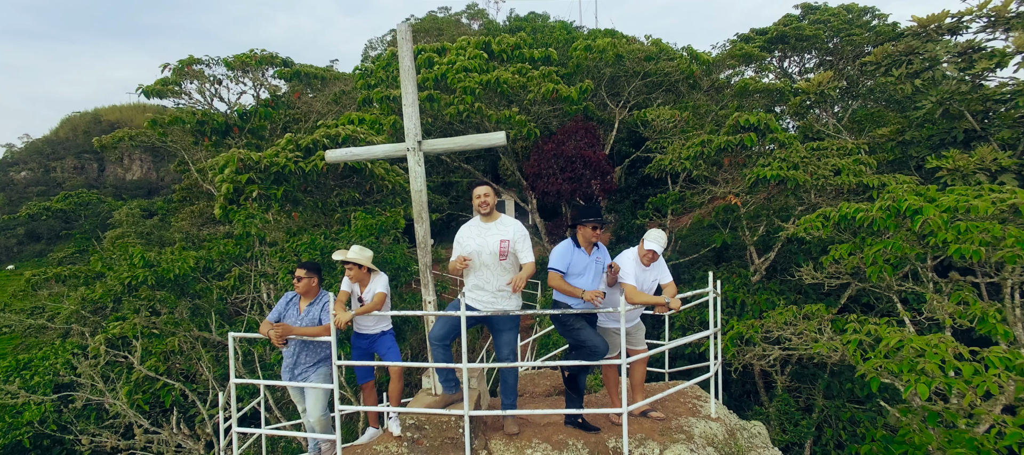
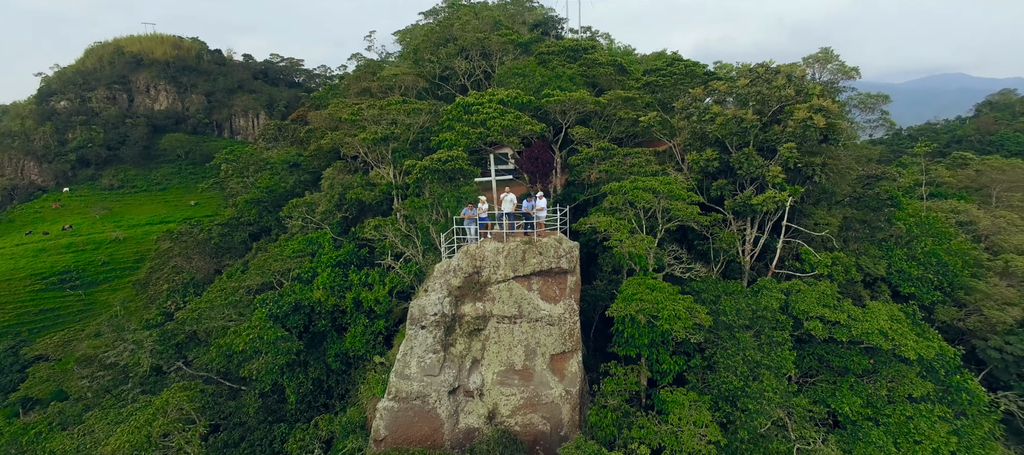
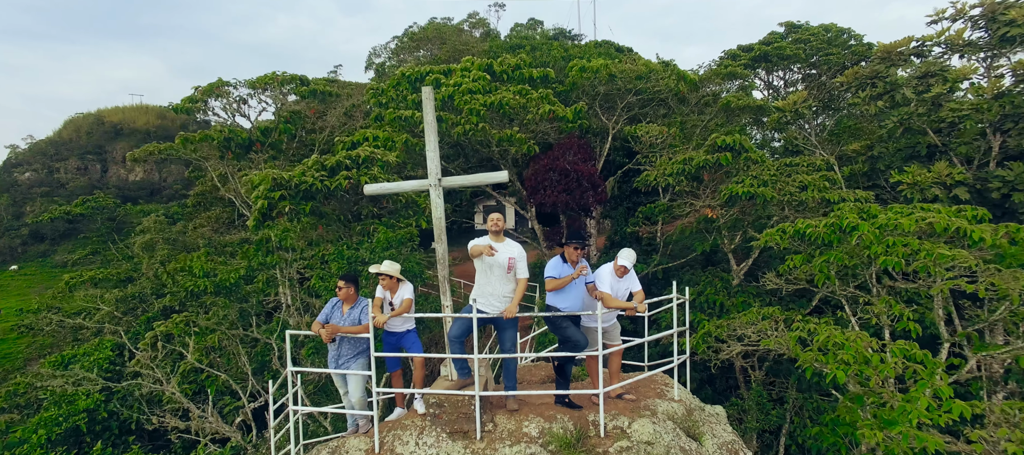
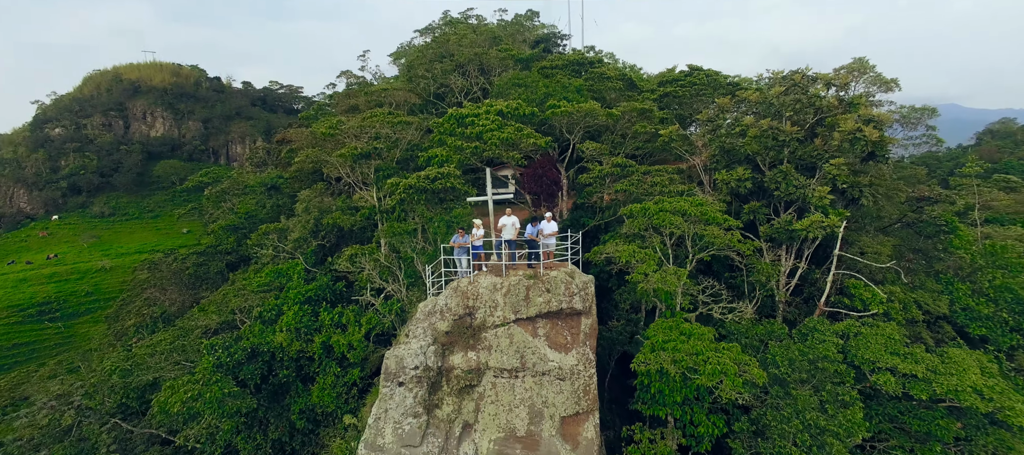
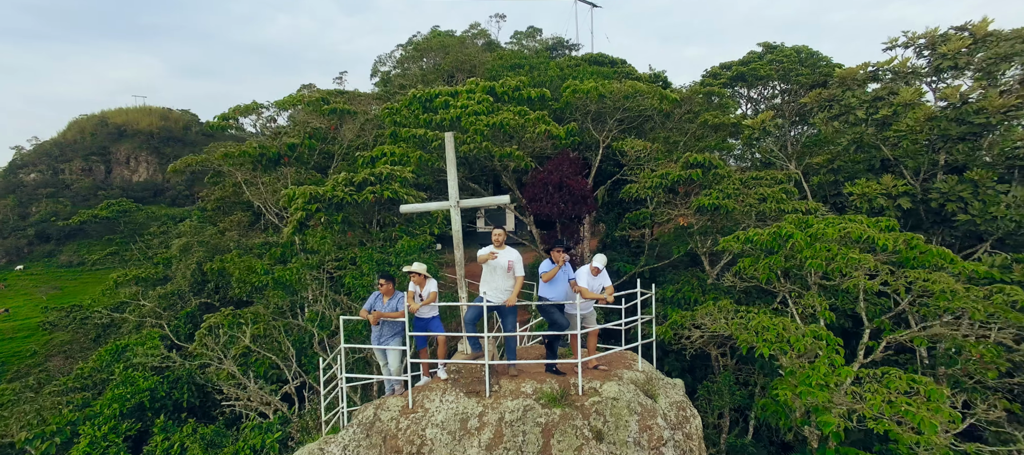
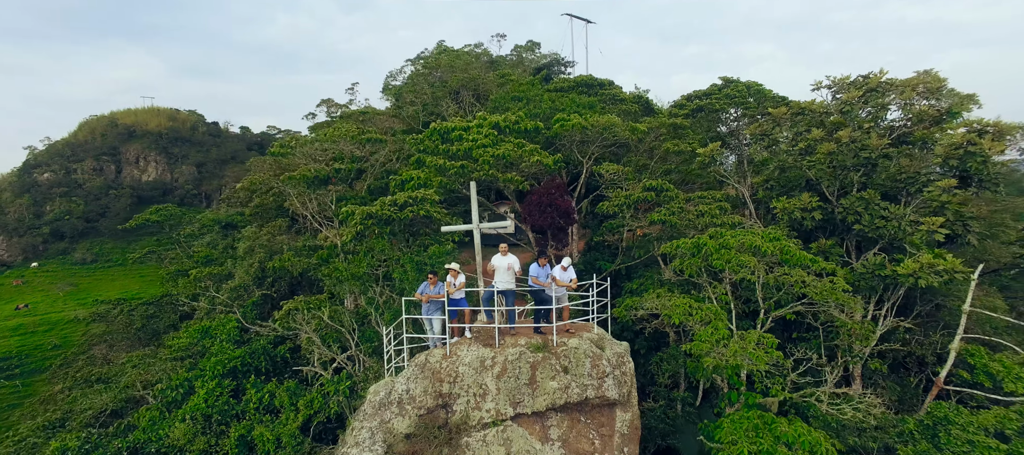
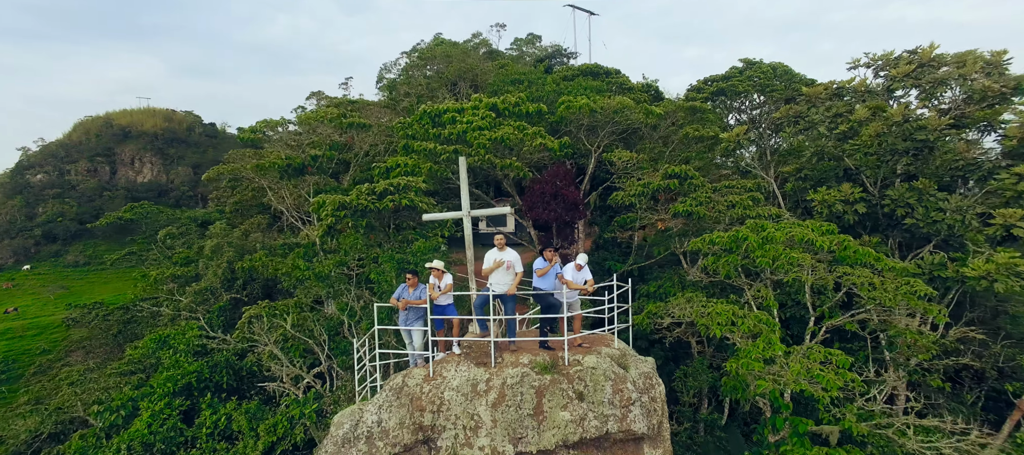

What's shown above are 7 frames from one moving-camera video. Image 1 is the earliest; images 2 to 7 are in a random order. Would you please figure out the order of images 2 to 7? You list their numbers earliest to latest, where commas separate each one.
3, 5, 7, 6, 4, 2
